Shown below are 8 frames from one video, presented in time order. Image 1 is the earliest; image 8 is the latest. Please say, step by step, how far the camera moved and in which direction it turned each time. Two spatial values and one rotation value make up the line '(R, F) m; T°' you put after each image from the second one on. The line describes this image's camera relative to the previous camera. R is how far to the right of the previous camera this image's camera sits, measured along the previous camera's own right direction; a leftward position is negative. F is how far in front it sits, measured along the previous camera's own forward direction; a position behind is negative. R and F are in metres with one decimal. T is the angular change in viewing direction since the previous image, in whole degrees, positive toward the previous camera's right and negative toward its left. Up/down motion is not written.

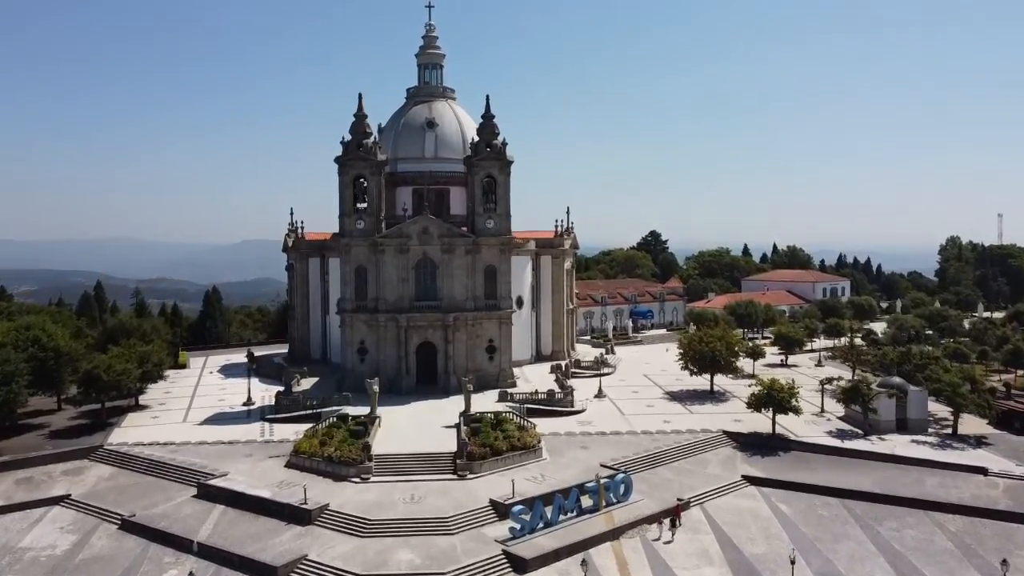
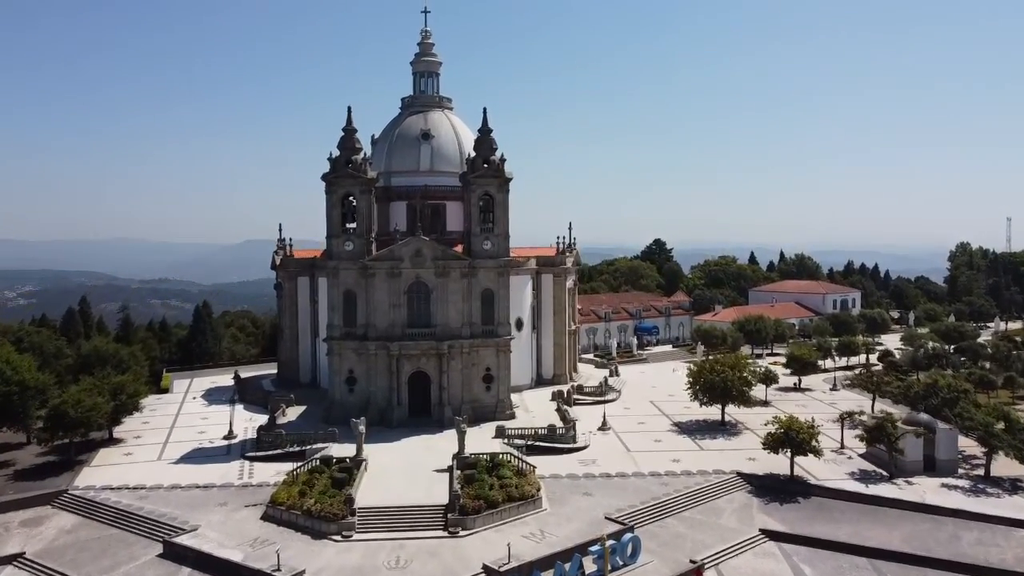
(+0.3, +3.3) m; 0°
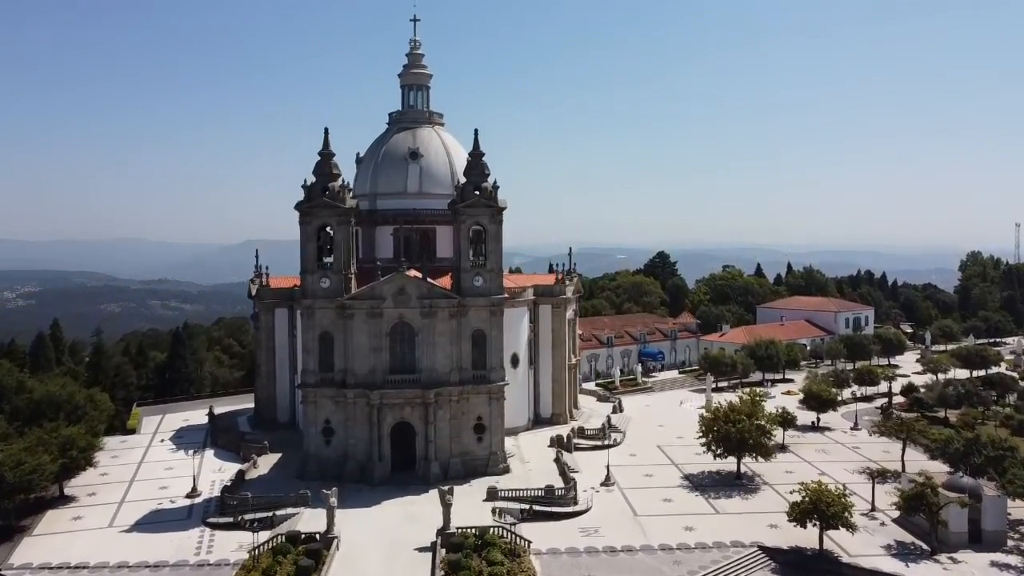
(+0.4, +4.8) m; 0°
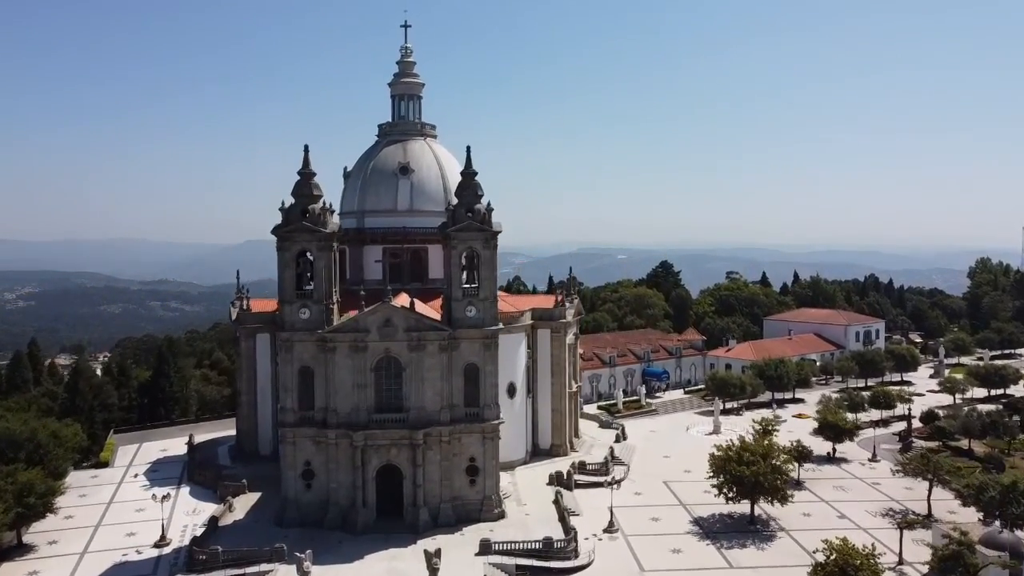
(+0.3, +3.5) m; 0°
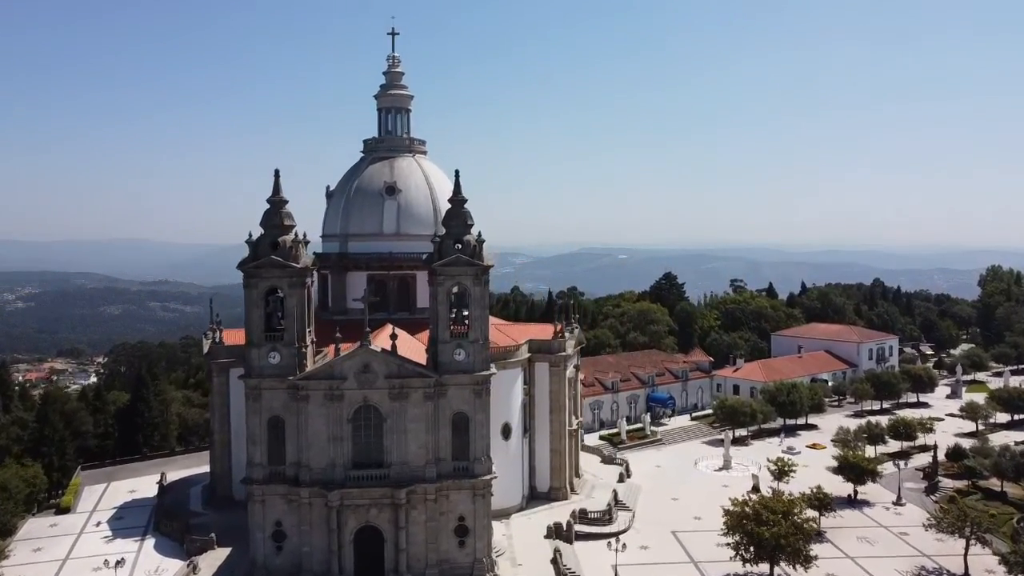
(+0.4, +4.2) m; 0°
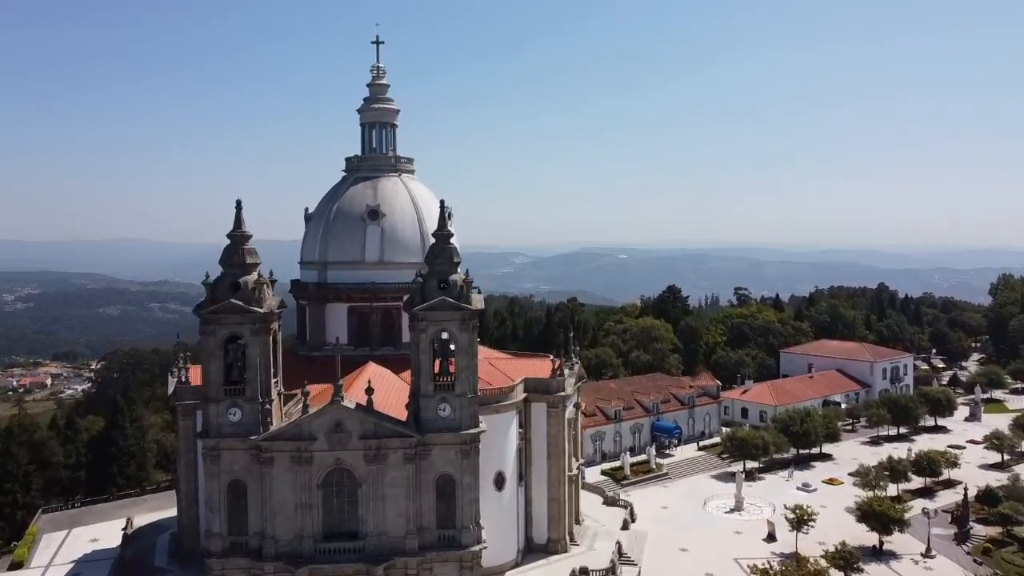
(+0.4, +4.4) m; 0°
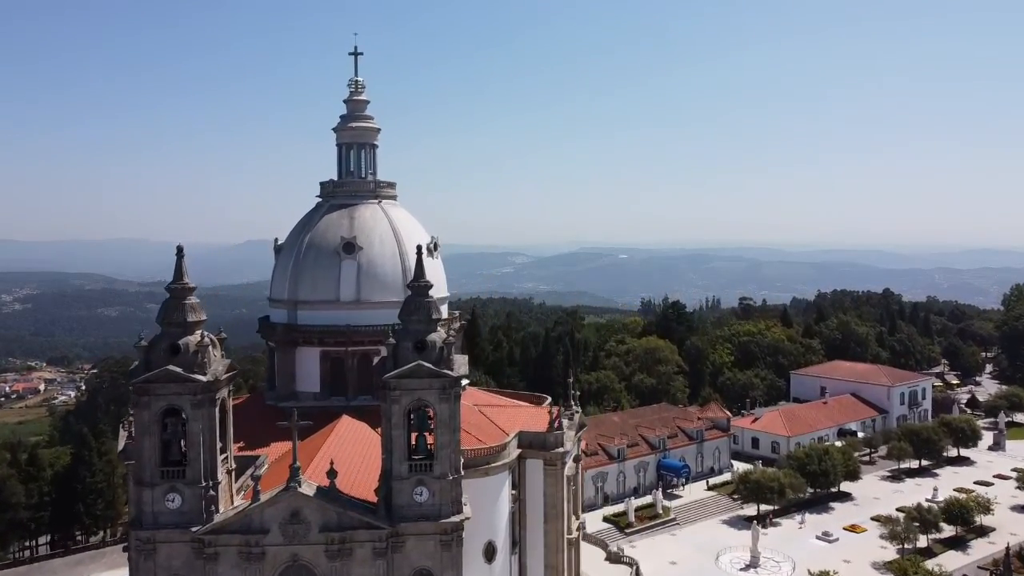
(+0.4, +5.1) m; 0°
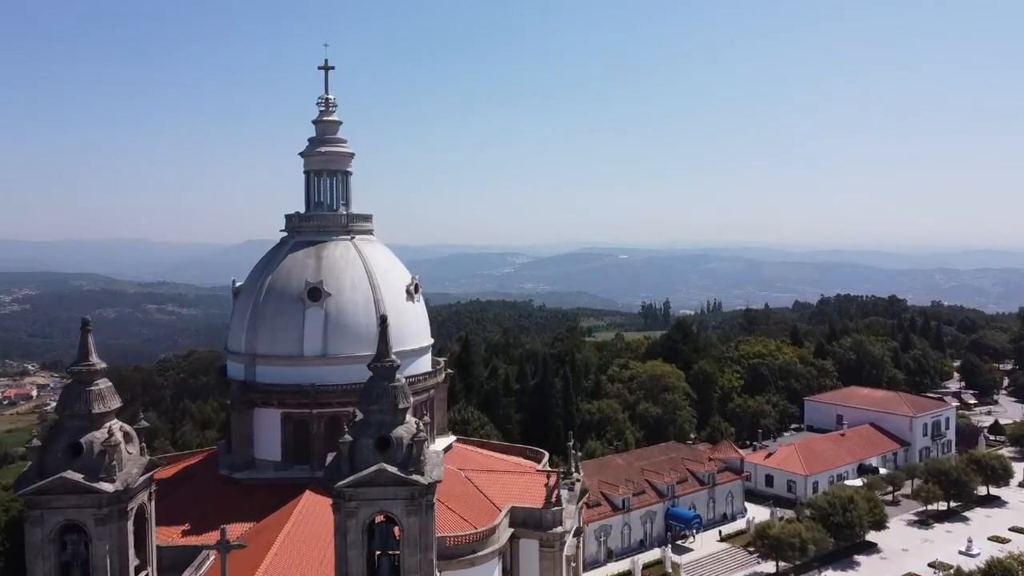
(+0.4, +5.6) m; 0°
